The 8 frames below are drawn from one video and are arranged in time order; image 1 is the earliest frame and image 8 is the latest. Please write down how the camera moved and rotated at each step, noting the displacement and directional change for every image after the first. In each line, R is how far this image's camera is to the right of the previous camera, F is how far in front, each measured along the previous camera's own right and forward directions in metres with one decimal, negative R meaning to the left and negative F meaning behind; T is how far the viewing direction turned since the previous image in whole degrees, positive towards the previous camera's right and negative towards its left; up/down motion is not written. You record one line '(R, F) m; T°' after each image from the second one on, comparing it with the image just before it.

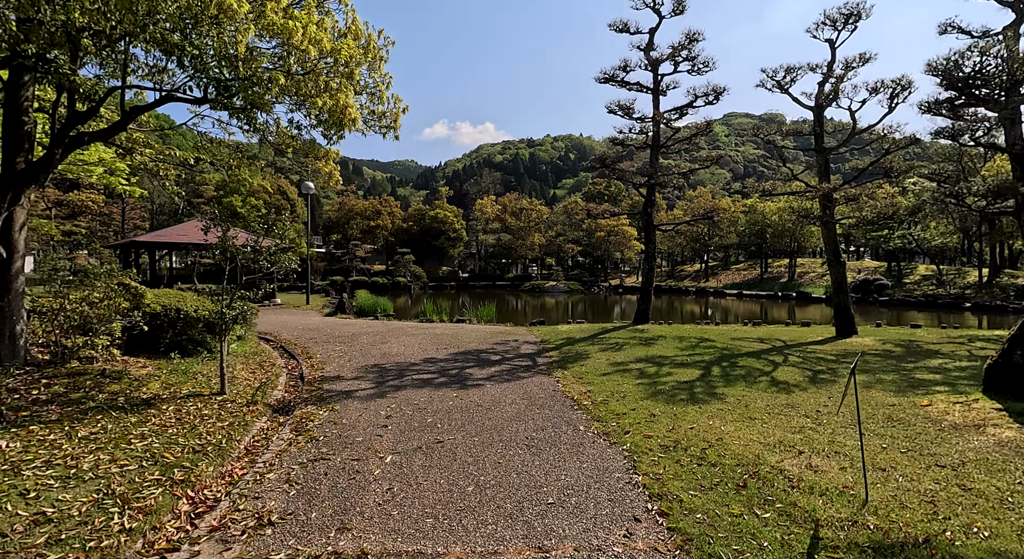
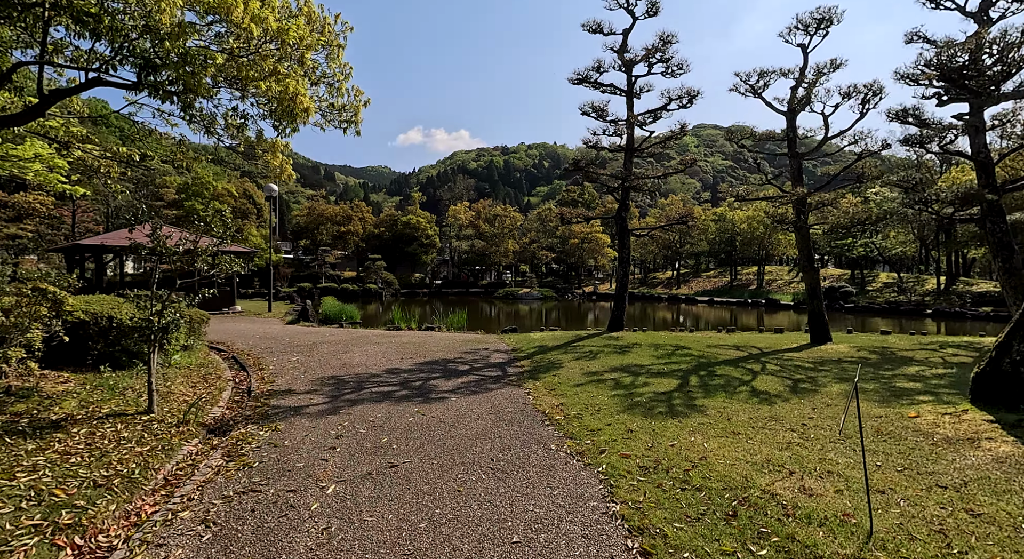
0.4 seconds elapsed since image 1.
(+0.1, +0.4) m; +3°
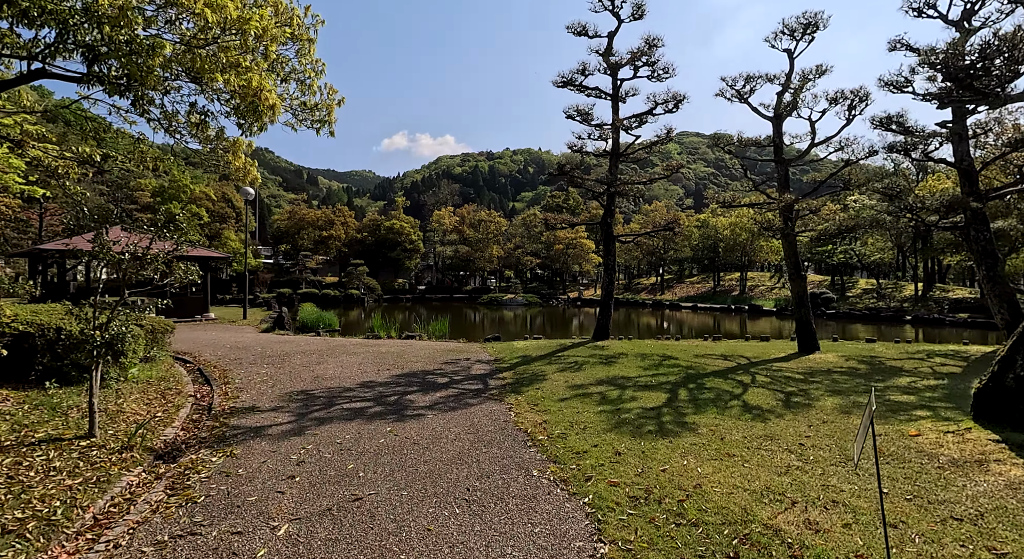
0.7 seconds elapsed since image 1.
(0.0, +0.3) m; +2°
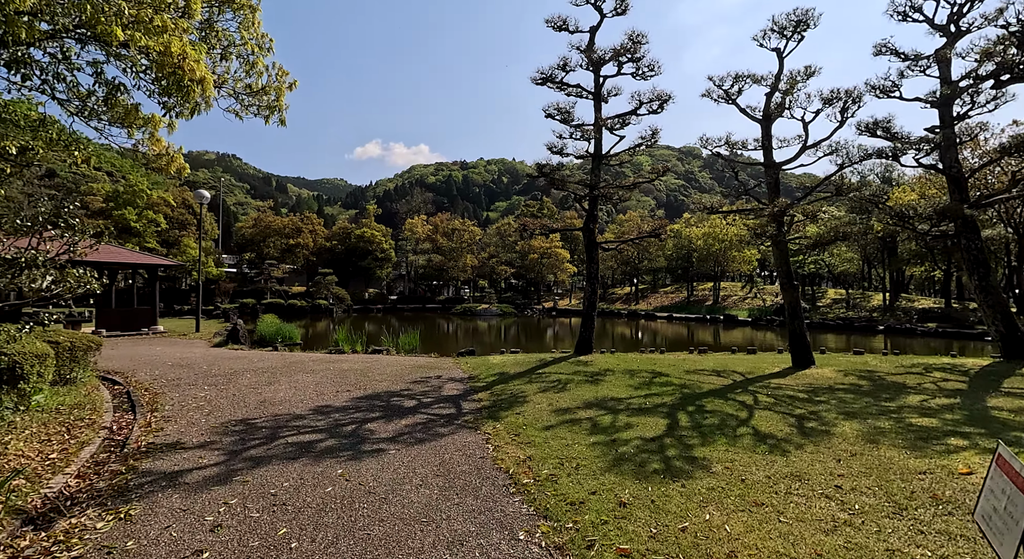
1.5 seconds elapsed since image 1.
(0.0, +0.8) m; +3°
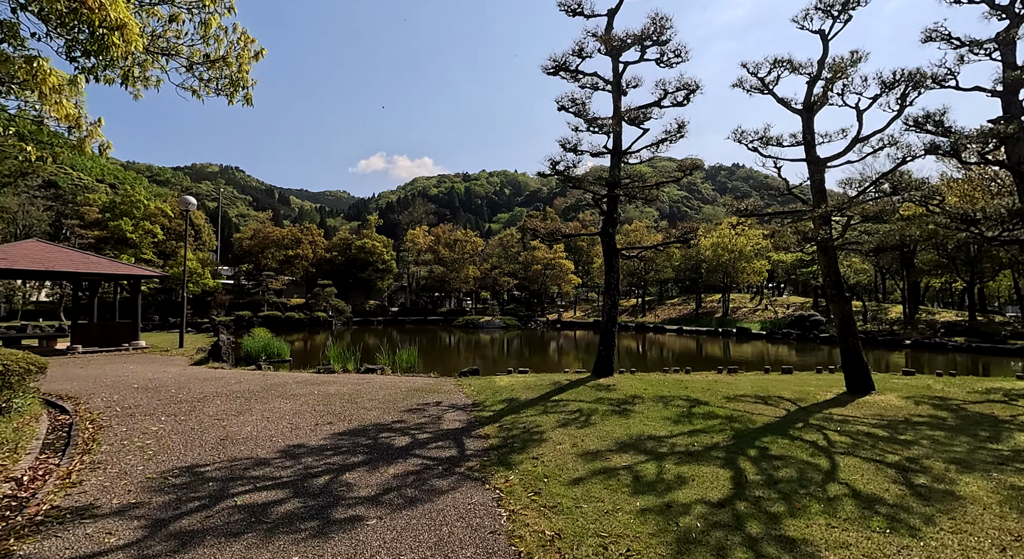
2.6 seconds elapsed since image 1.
(-0.1, +1.1) m; 0°
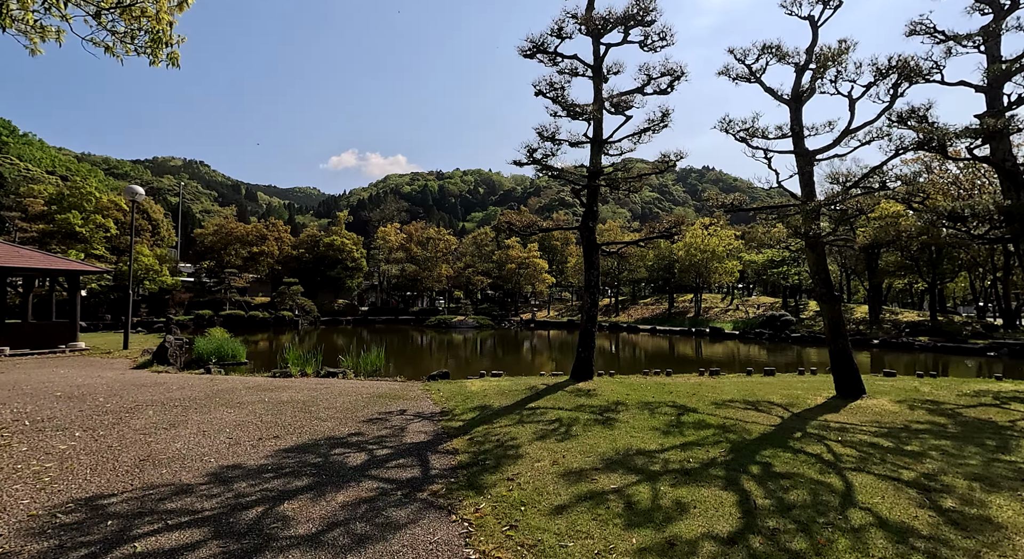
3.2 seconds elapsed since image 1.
(0.0, +0.6) m; +3°
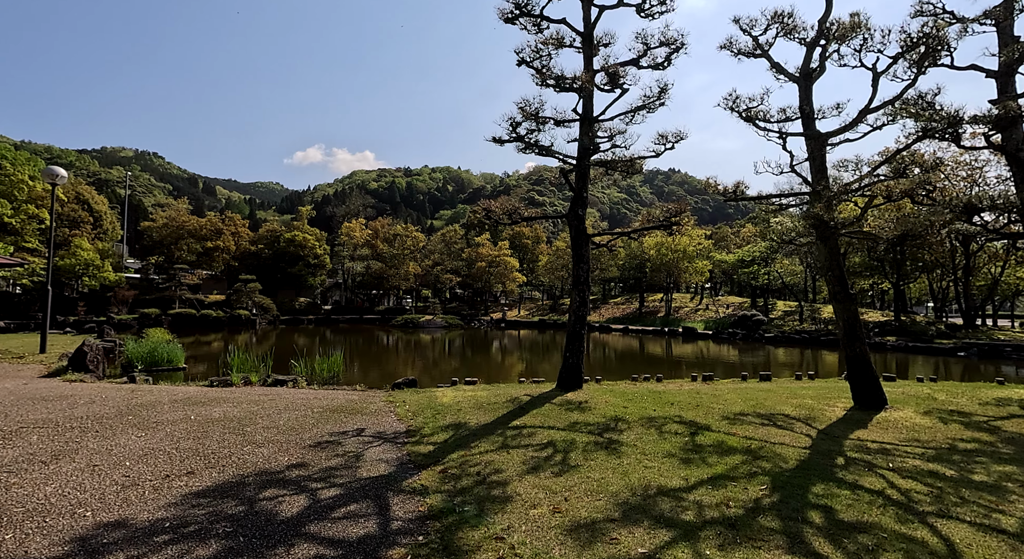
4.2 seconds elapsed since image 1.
(-0.1, +1.1) m; +3°
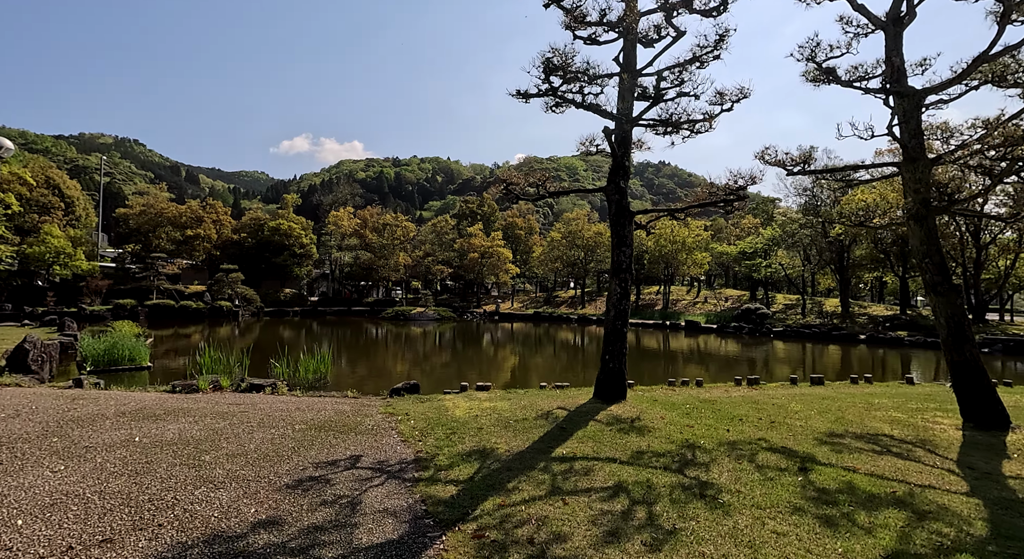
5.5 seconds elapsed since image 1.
(-0.4, +1.3) m; +1°
